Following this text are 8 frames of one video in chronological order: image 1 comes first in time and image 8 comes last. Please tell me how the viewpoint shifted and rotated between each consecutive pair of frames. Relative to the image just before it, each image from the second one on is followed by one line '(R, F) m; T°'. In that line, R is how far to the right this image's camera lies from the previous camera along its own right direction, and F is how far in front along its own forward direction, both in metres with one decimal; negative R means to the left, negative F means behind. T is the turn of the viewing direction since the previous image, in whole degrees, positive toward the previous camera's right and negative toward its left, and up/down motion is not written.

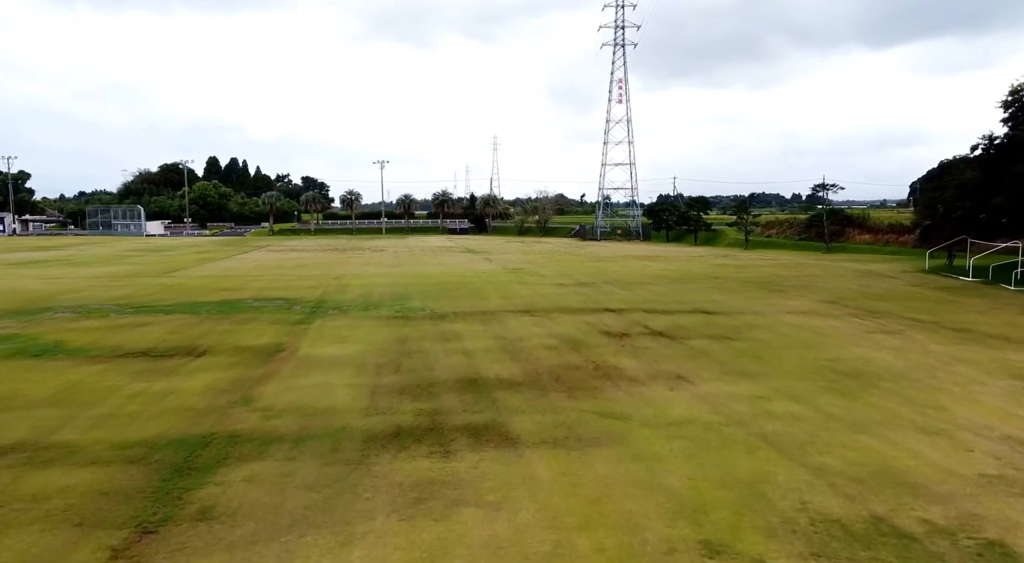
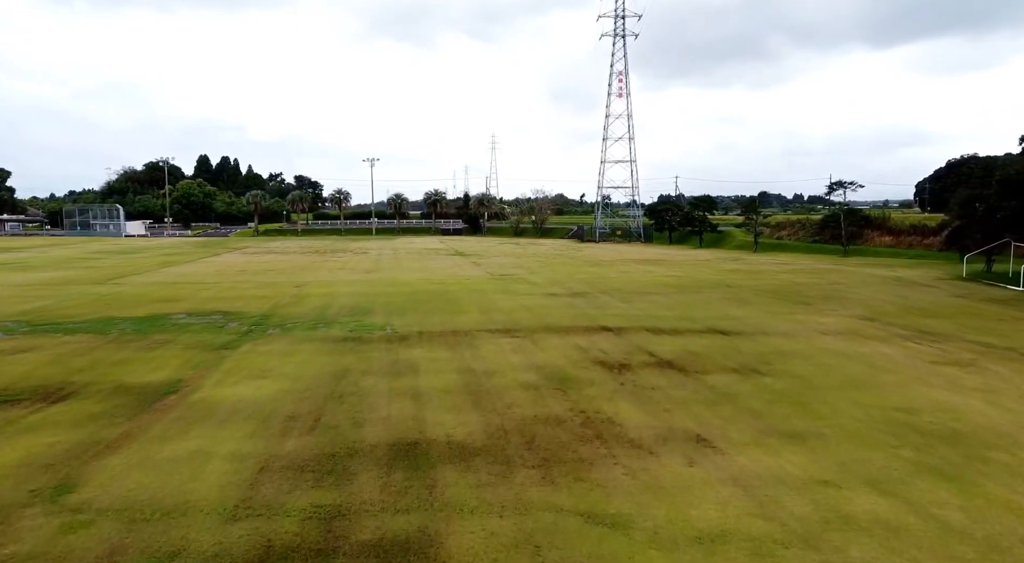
(+0.6, +3.0) m; 0°
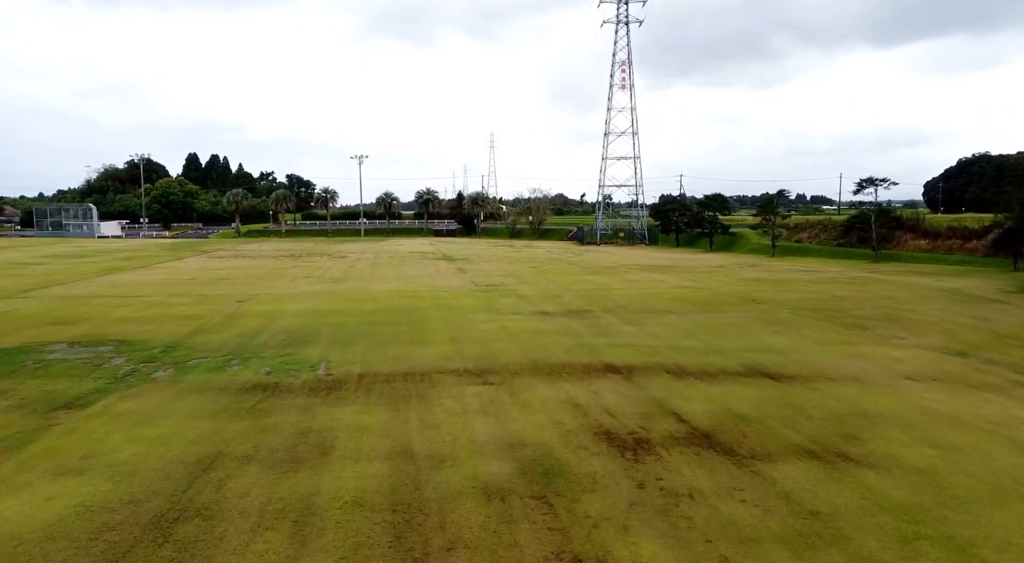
(+0.5, +3.9) m; 0°
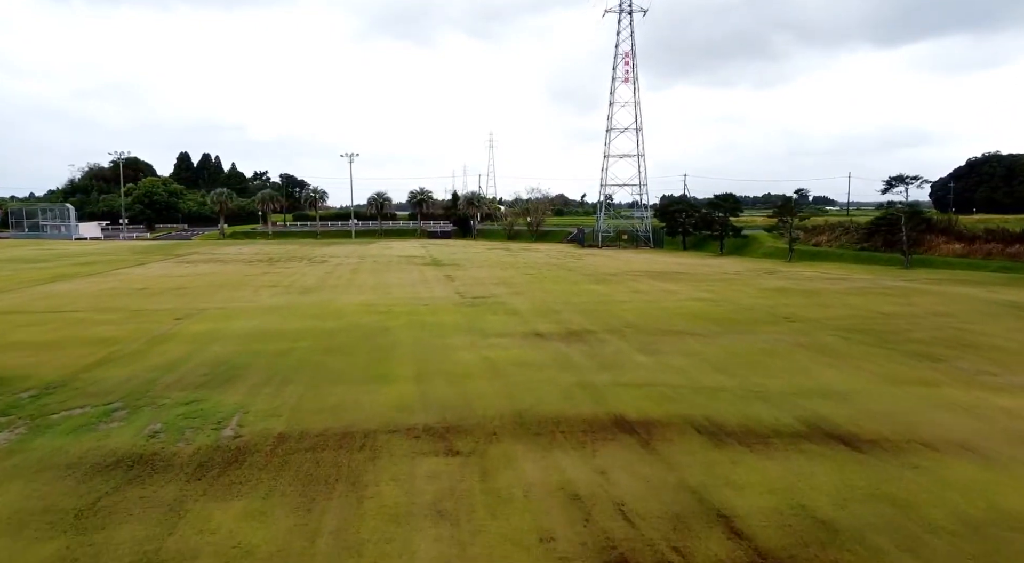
(+0.3, +3.0) m; 0°
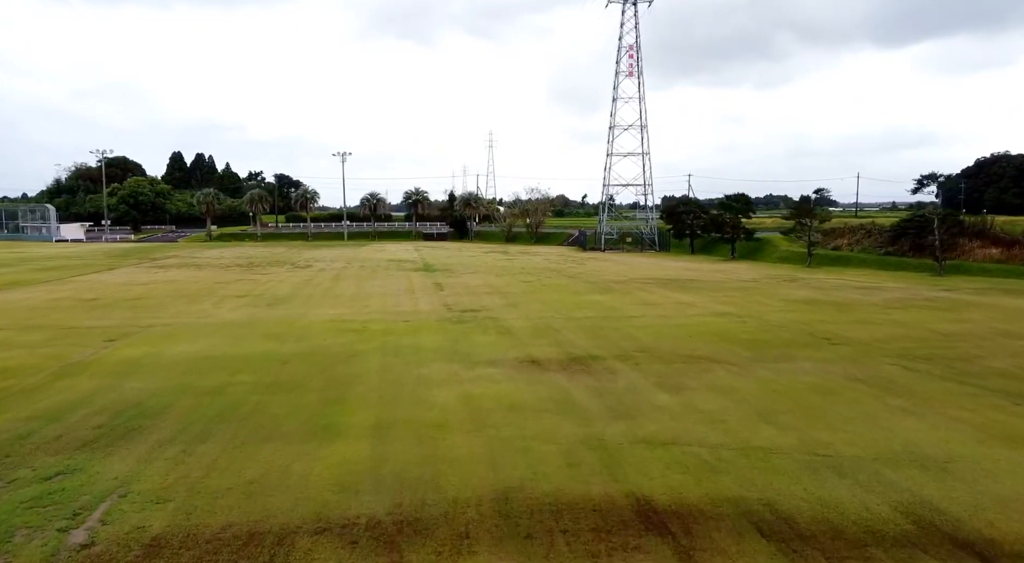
(+0.2, +2.6) m; 0°
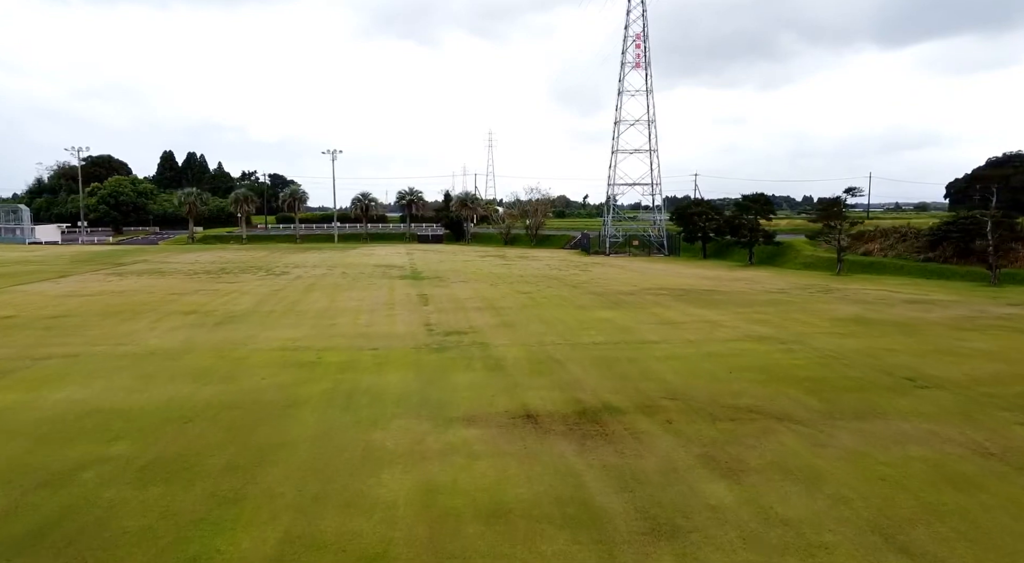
(+0.2, +3.2) m; 0°
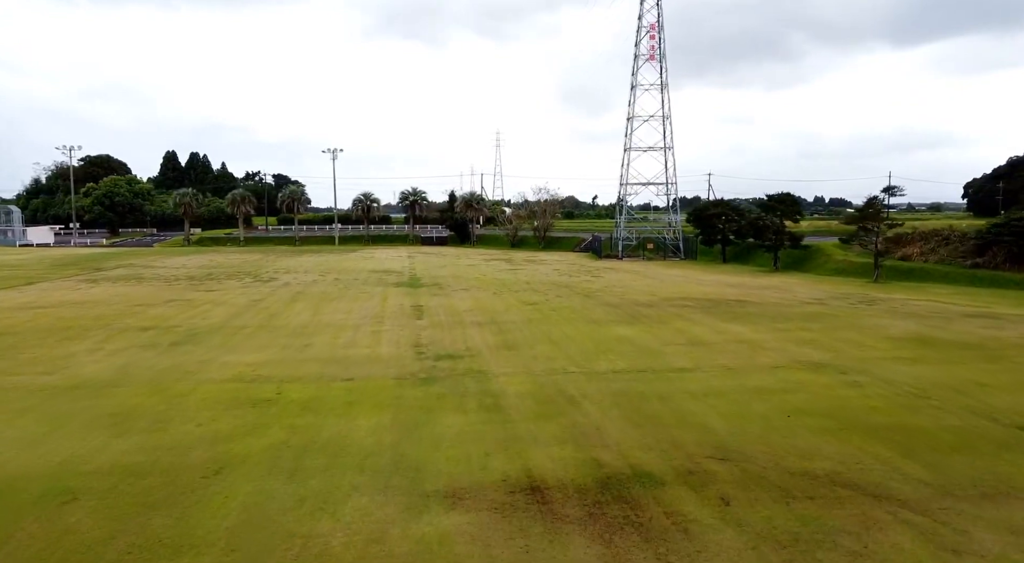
(+0.1, +2.4) m; -1°
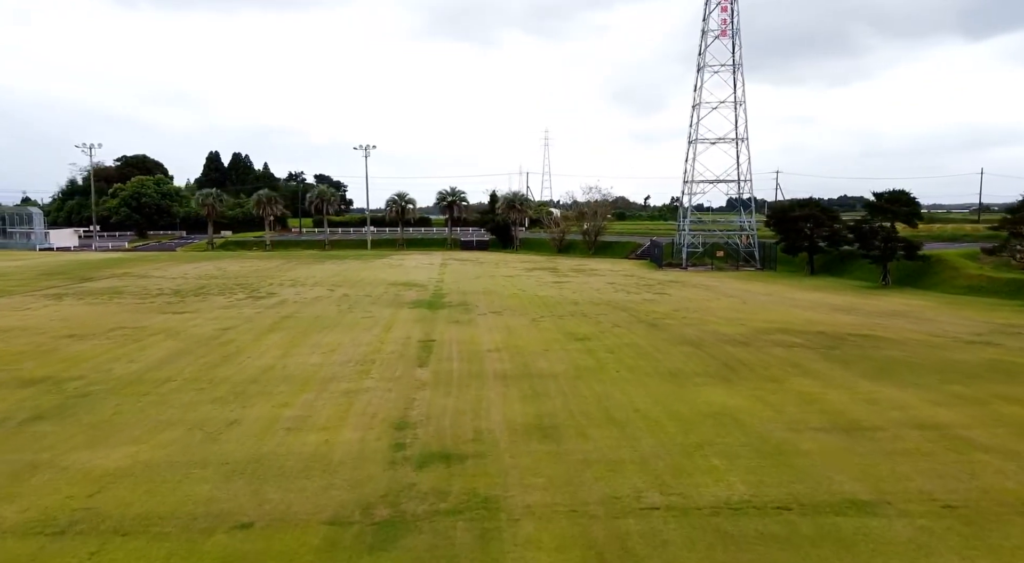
(+0.1, +5.5) m; -5°
